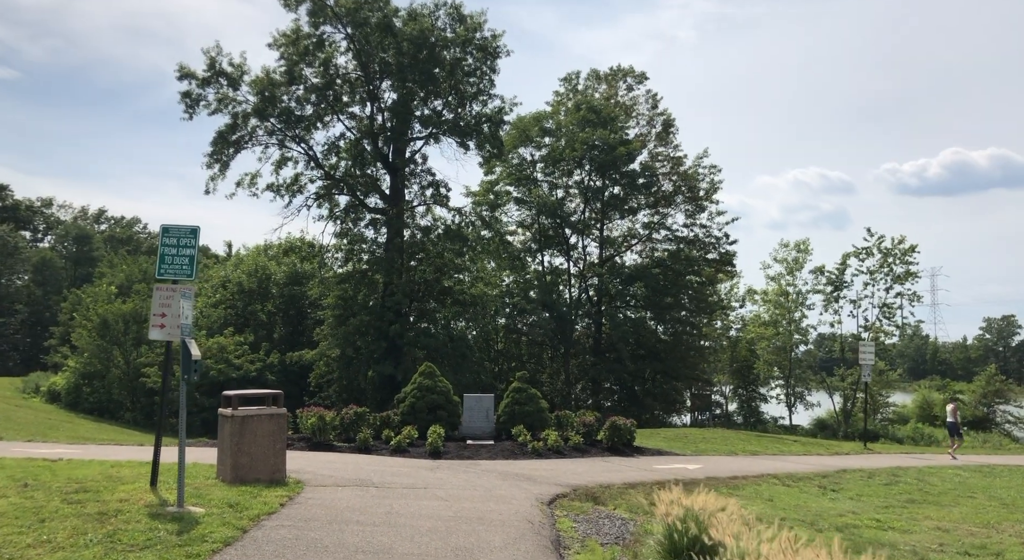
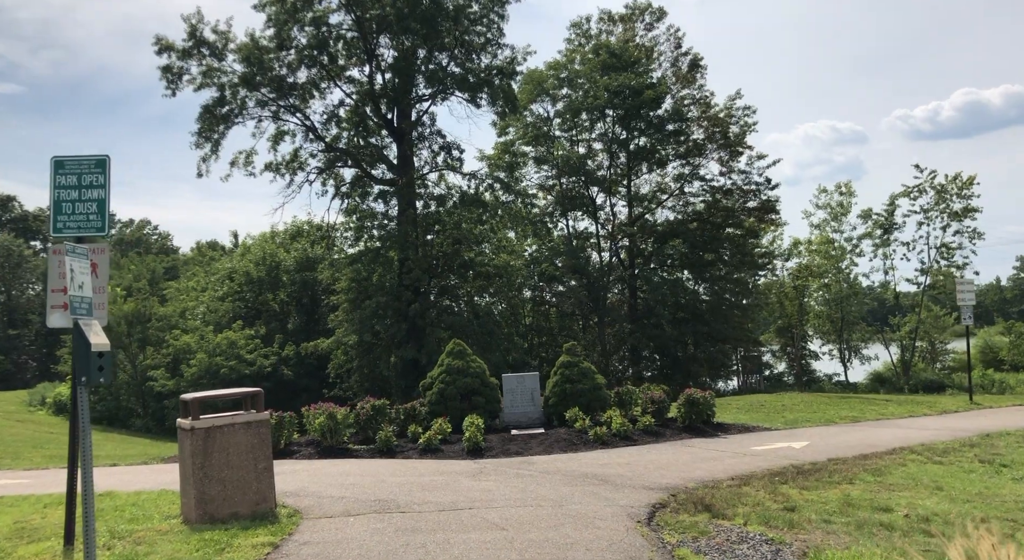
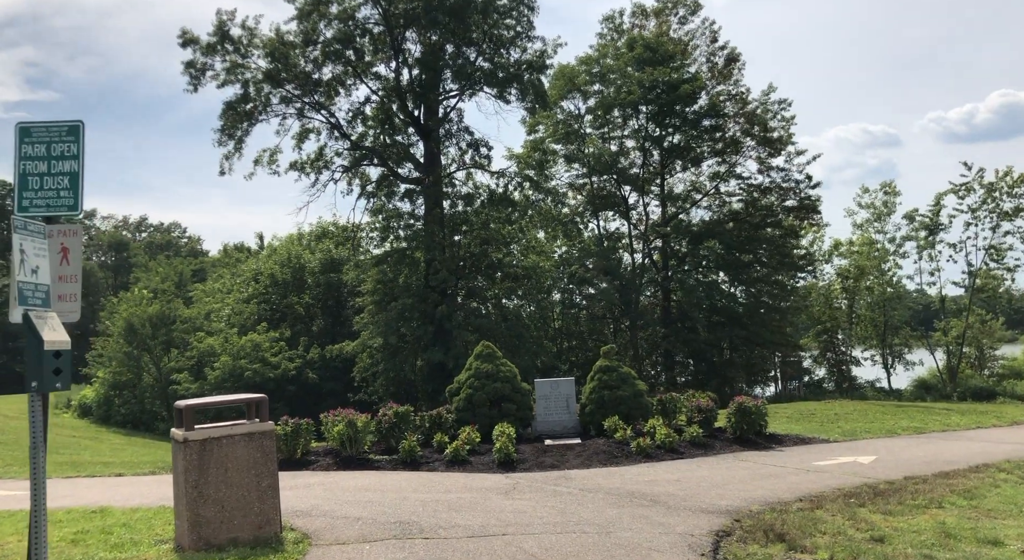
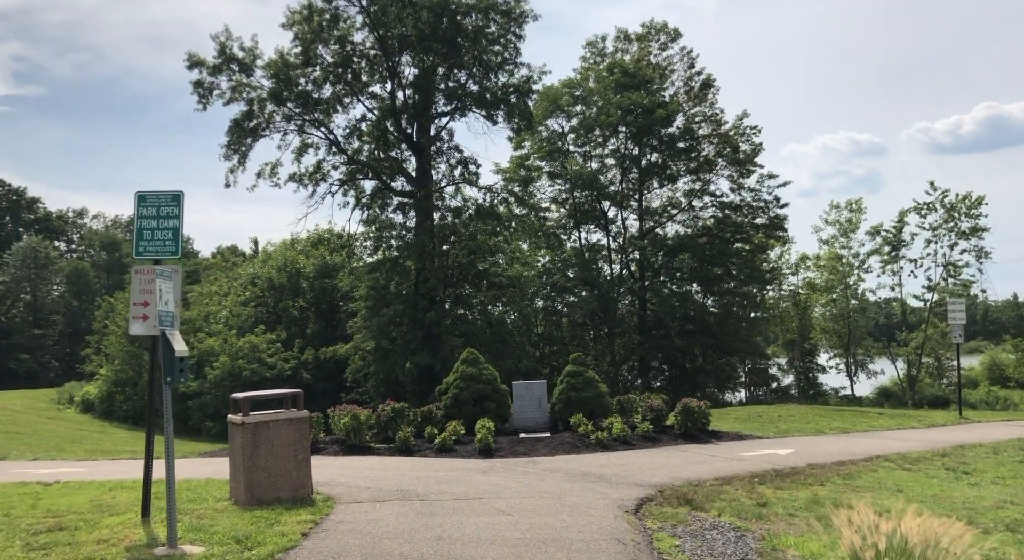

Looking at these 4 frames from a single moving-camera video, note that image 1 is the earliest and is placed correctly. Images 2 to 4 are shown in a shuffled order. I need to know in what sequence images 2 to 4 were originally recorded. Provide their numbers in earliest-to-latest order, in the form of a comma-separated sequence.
4, 2, 3
